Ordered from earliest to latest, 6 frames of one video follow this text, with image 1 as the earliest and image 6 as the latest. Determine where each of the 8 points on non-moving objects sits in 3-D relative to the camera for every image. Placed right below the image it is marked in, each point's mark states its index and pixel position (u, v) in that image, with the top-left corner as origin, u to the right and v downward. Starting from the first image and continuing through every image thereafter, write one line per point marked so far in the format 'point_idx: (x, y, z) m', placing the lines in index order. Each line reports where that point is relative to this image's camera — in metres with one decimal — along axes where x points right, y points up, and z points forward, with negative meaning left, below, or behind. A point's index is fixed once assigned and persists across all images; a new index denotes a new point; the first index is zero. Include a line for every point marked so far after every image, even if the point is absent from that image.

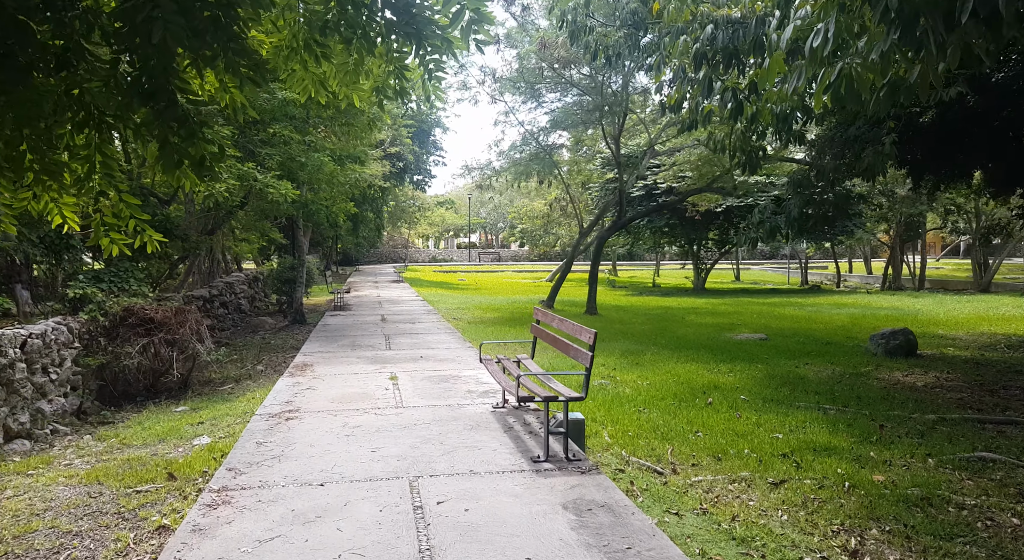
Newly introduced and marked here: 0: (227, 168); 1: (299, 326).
0: (-3.9, +1.5, +9.0) m
1: (-4.3, -0.9, +13.6) m
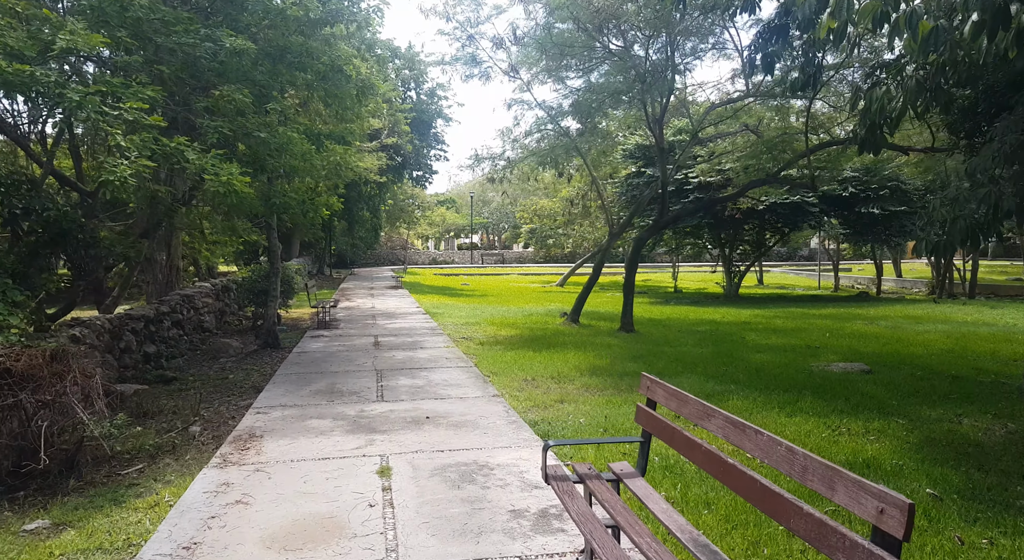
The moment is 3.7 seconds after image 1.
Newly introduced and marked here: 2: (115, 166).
0: (-3.5, +1.3, +6.3) m
1: (-3.9, -1.2, +11.0) m
2: (-3.5, +1.0, +6.0) m
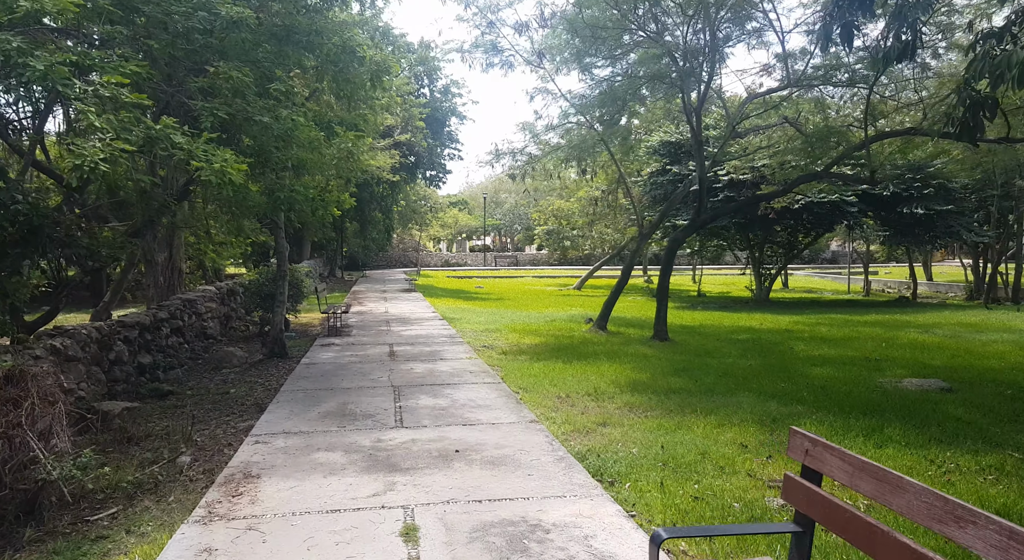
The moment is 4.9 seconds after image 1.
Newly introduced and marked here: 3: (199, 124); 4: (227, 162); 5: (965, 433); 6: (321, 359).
0: (-3.2, +1.3, +5.4) m
1: (-3.5, -1.2, +10.1) m
2: (-3.2, +1.0, +5.1) m
3: (-3.2, +1.6, +6.9) m
4: (-2.5, +1.1, +6.0) m
5: (+4.0, -1.4, +6.0) m
6: (-2.7, -1.1, +9.5) m
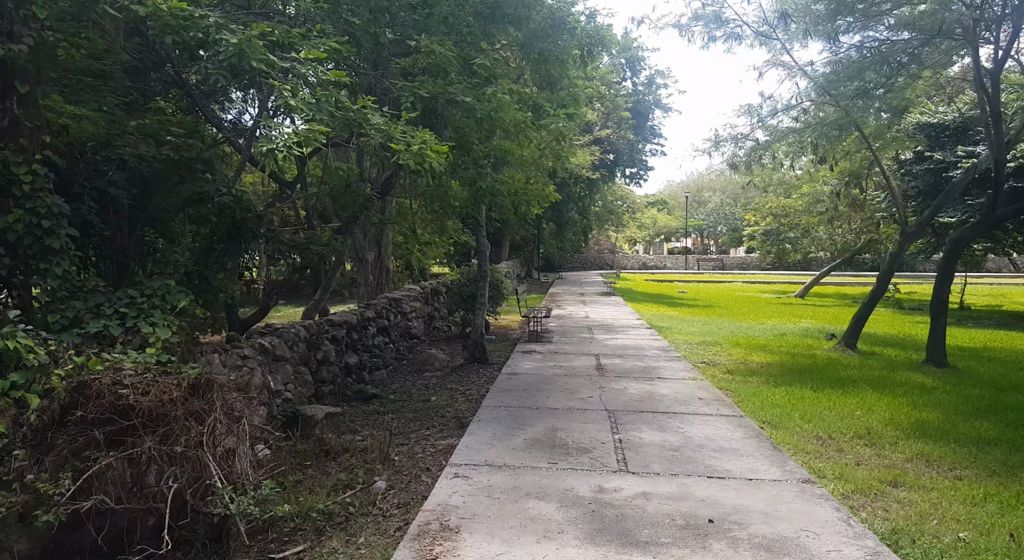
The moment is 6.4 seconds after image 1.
0: (-1.4, +1.3, +4.9) m
1: (-0.5, -1.2, +9.4) m
2: (-1.5, +1.0, +4.5) m
3: (-1.0, +1.6, +6.3) m
4: (-0.6, +1.0, +5.3) m
5: (+5.6, -1.5, +3.4) m
6: (+0.2, -1.1, +8.6) m
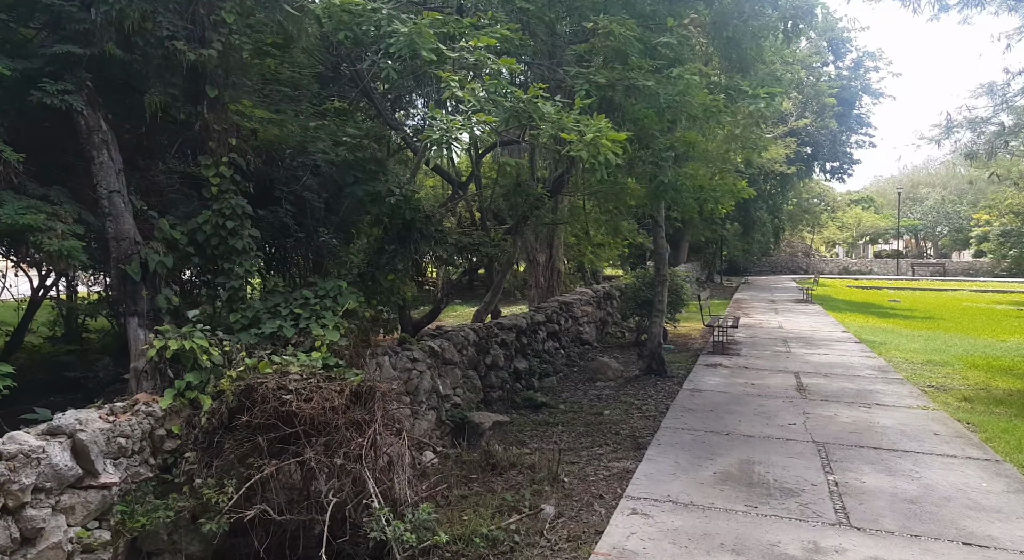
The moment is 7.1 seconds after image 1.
0: (-0.2, +1.2, +4.5) m
1: (+1.9, -1.3, +8.7) m
2: (-0.4, +1.0, +4.2) m
3: (+0.6, +1.6, +5.8) m
4: (+0.7, +1.0, +4.7) m
5: (+6.2, -1.6, +1.4) m
6: (+2.2, -1.2, +7.8) m
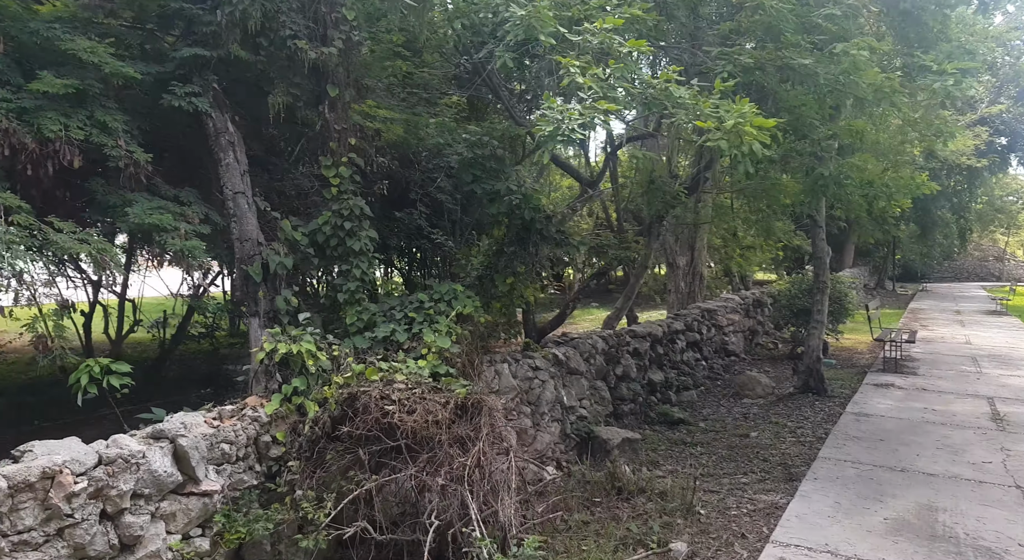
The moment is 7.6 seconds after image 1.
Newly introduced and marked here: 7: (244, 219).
0: (+0.6, +1.2, +4.1) m
1: (+3.4, -1.4, +7.7) m
2: (+0.4, +0.9, +3.9) m
3: (+1.6, +1.5, +5.2) m
4: (+1.5, +1.0, +4.1) m
5: (+6.2, -1.7, -0.3) m
6: (+3.6, -1.3, +6.7) m
7: (-1.6, +0.4, +4.0) m
